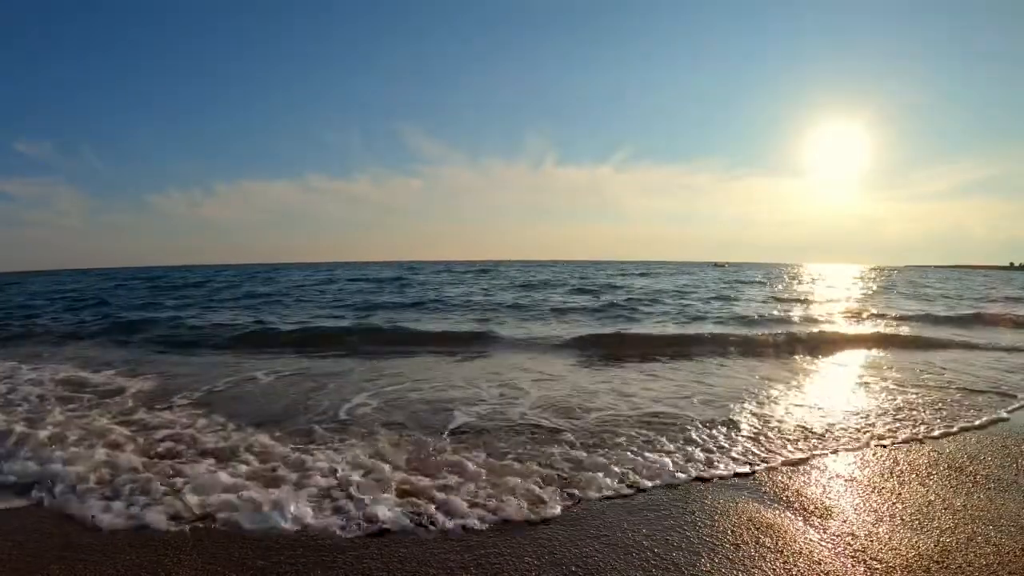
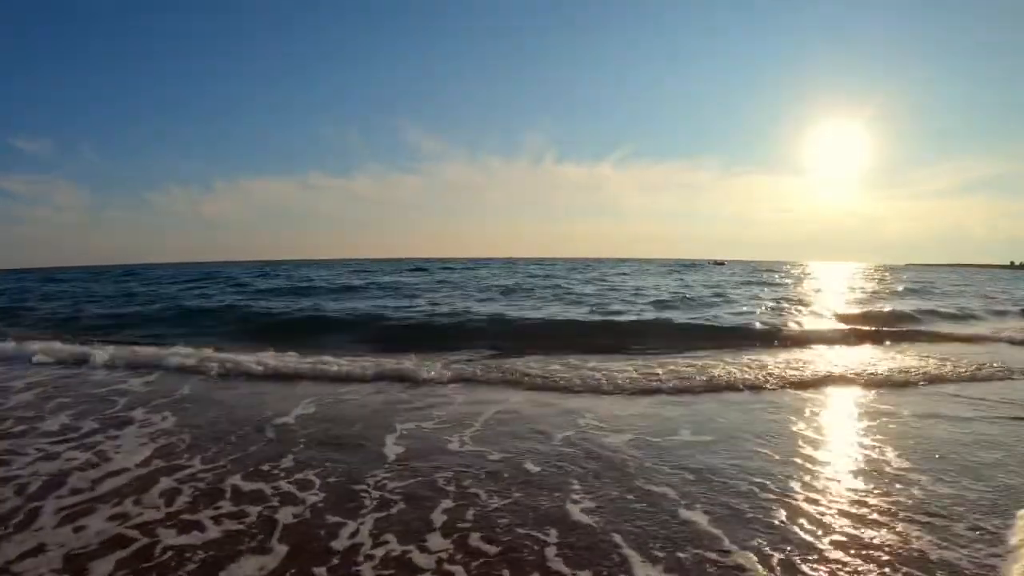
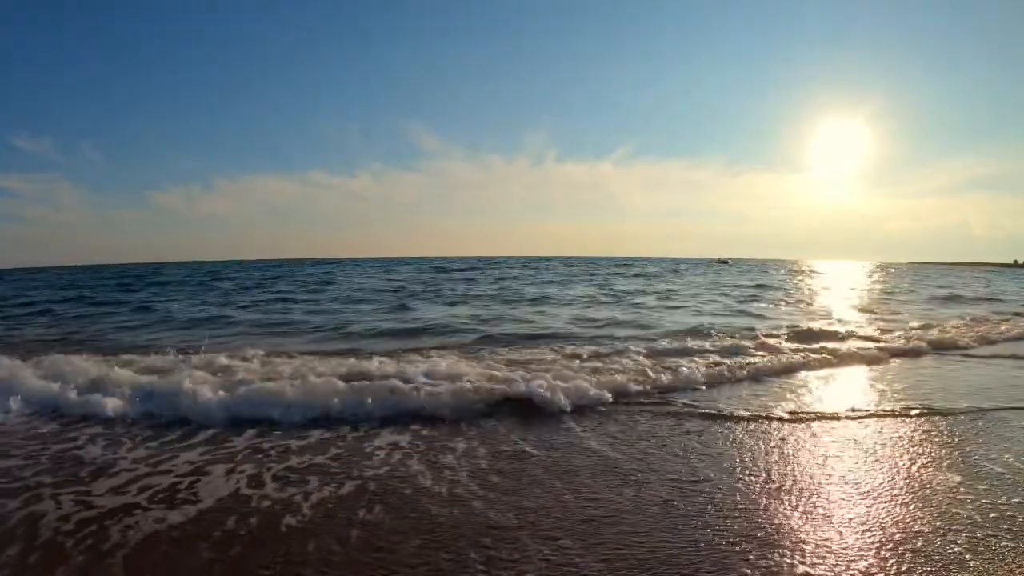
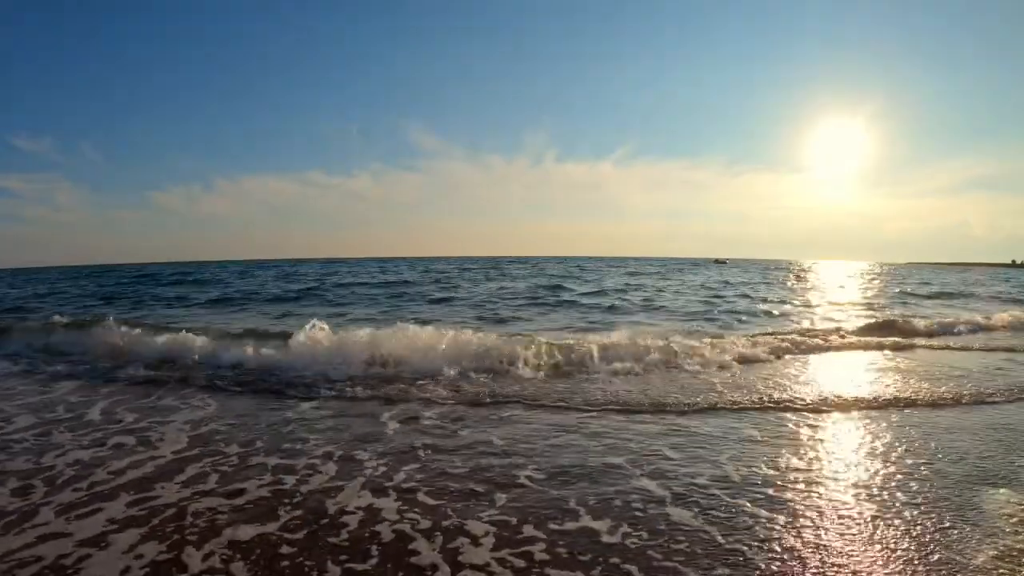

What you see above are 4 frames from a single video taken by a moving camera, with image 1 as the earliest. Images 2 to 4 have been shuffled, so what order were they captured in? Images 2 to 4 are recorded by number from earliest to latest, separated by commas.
2, 4, 3
